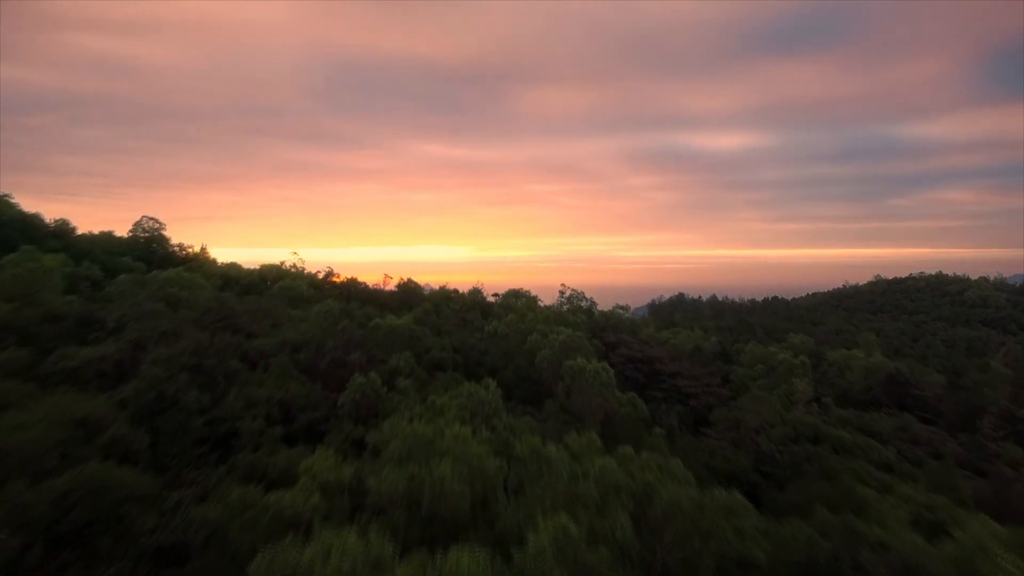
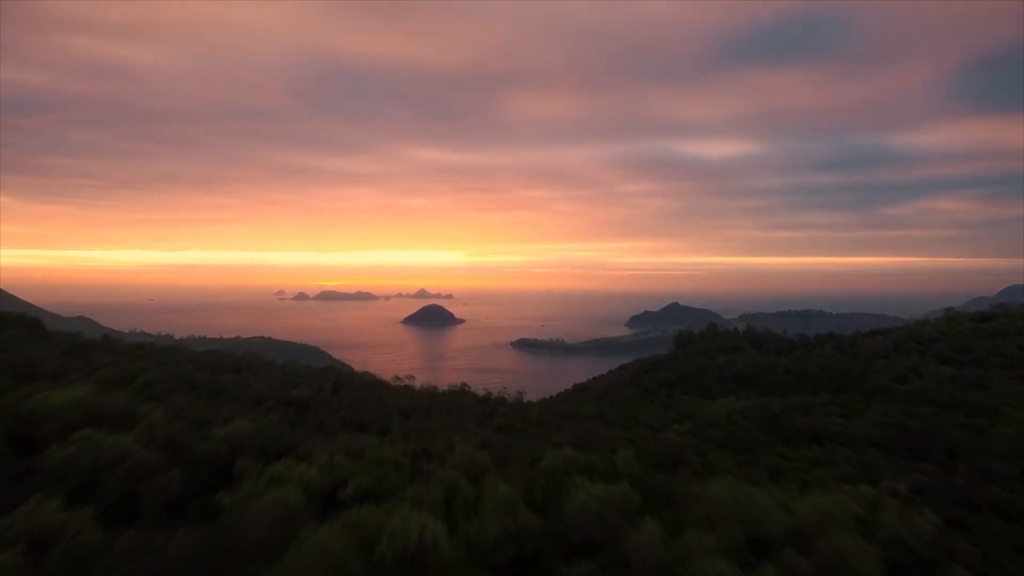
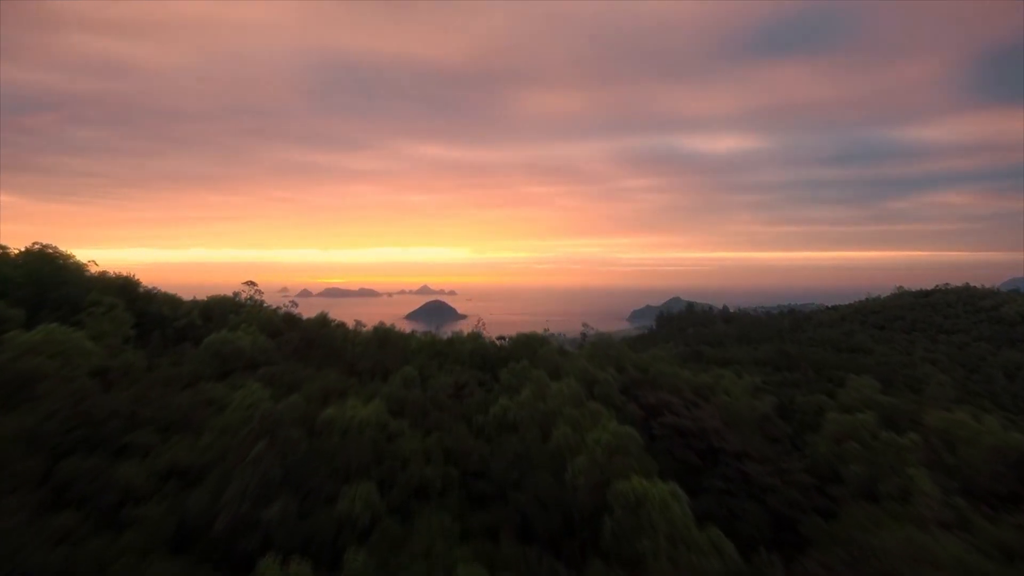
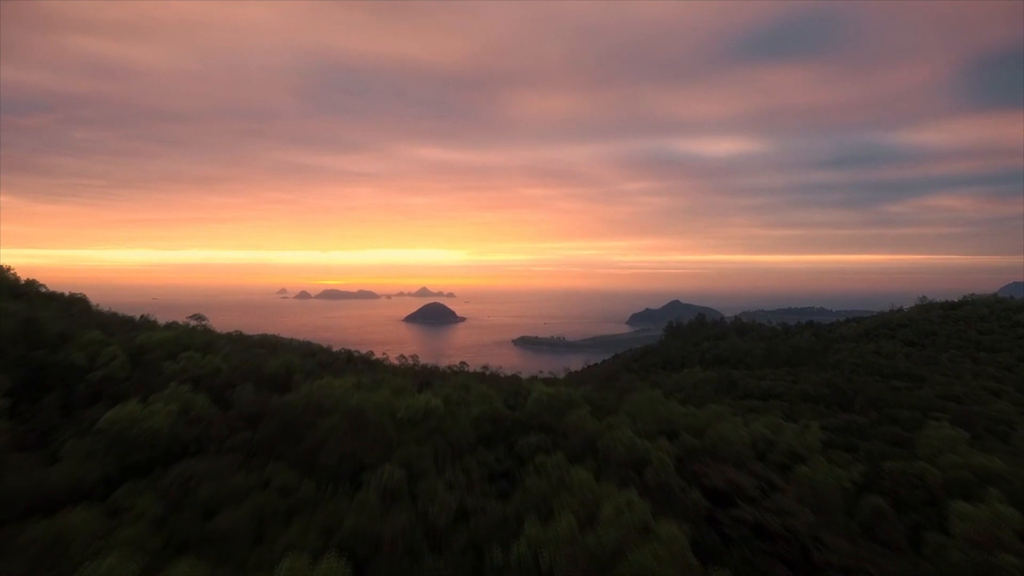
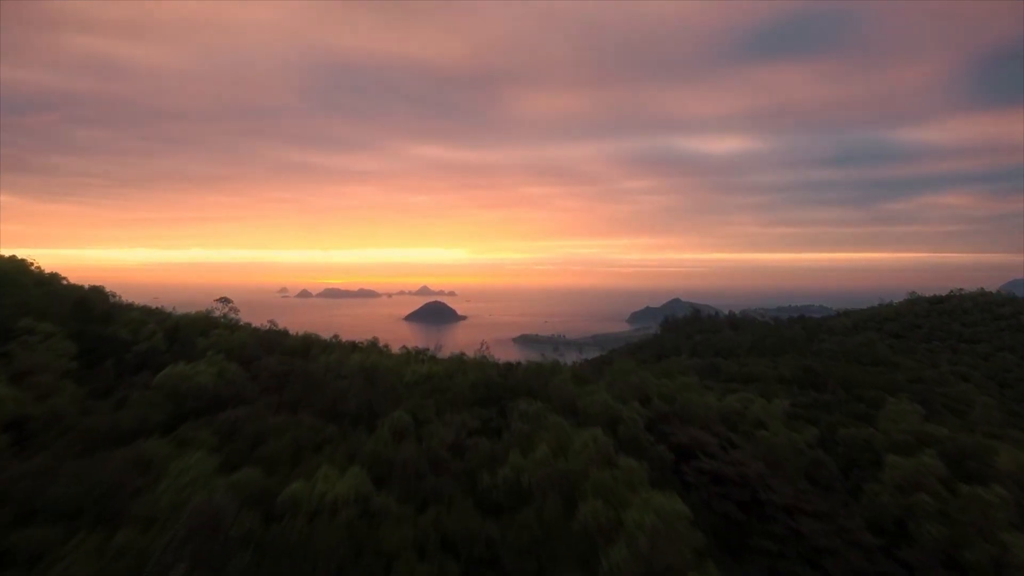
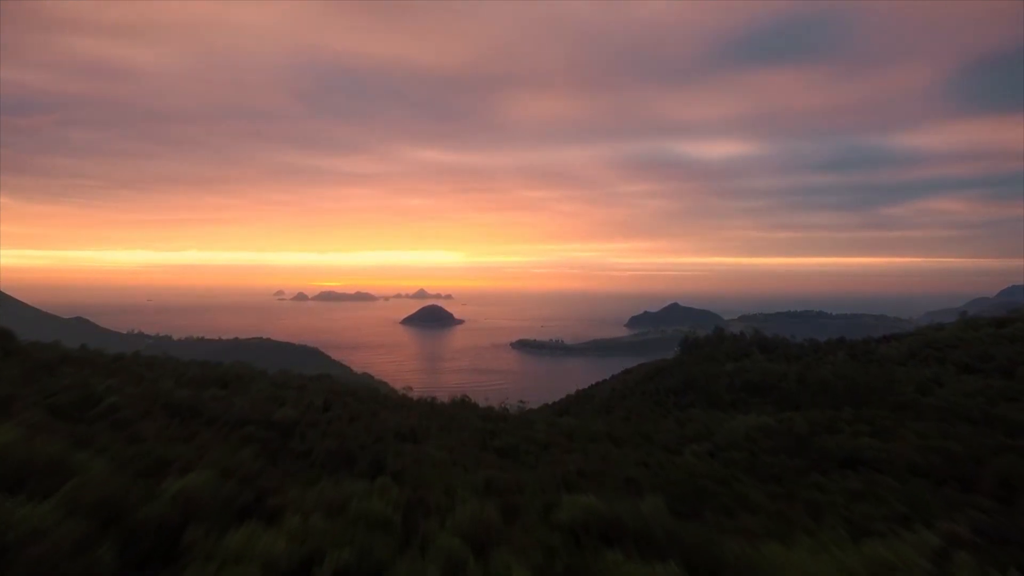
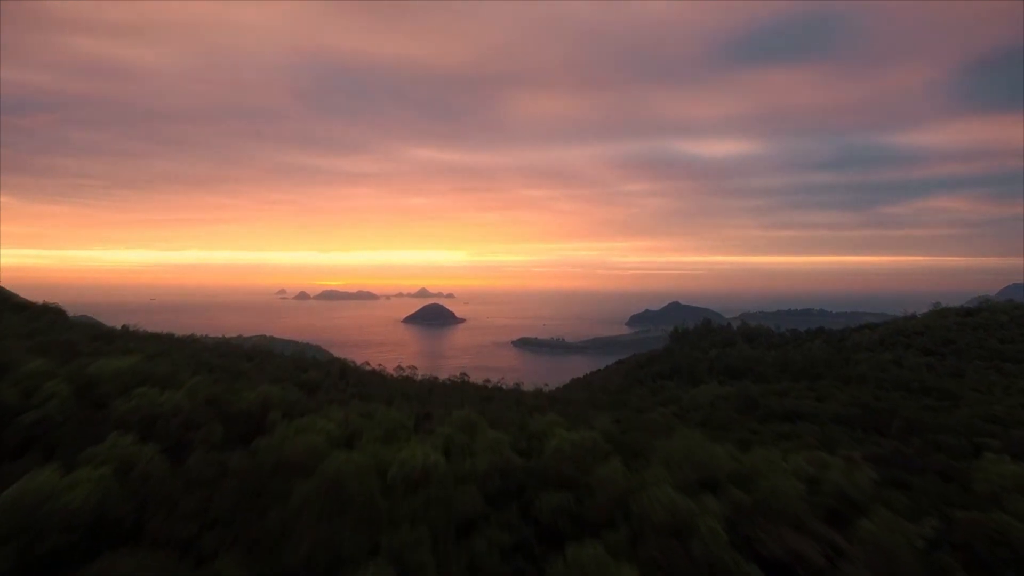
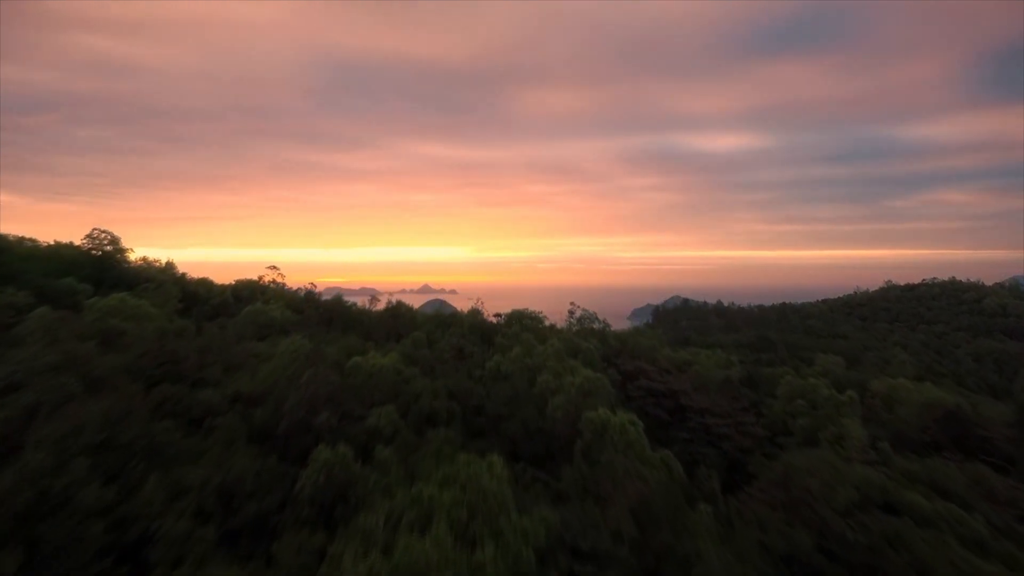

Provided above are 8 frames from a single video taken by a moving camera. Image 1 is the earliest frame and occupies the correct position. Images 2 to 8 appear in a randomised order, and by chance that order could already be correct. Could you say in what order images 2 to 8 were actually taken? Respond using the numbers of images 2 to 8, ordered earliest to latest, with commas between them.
8, 3, 5, 4, 7, 2, 6
